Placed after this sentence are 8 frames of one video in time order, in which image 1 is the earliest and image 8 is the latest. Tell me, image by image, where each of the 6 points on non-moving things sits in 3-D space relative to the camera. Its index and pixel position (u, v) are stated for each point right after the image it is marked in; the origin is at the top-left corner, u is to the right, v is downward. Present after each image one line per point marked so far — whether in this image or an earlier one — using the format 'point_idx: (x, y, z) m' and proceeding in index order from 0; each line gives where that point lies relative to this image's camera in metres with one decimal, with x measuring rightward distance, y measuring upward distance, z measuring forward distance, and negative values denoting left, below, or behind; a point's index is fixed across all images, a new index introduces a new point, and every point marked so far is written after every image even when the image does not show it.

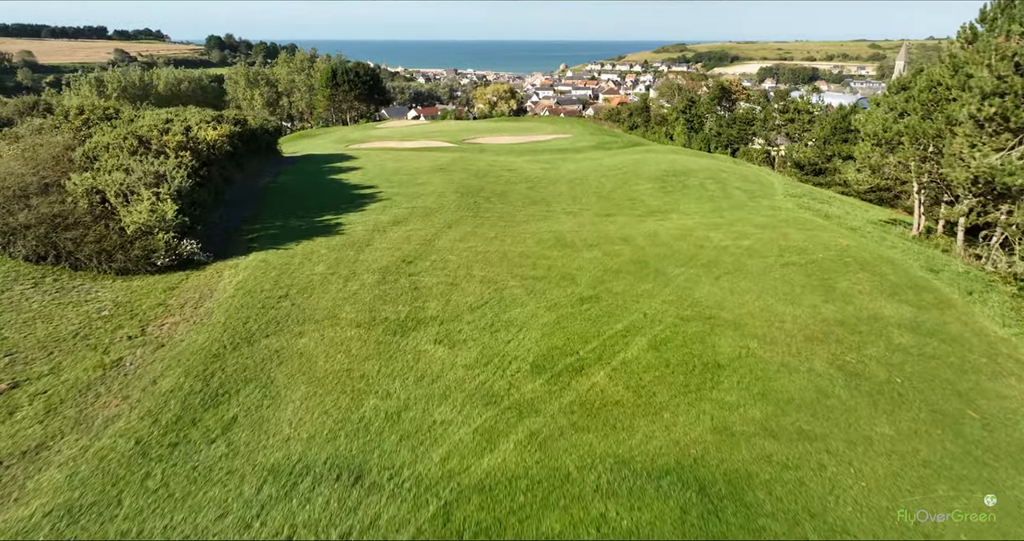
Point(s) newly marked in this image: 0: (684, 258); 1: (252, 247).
0: (+3.2, +0.2, +13.3) m
1: (-4.6, +0.4, +12.6) m
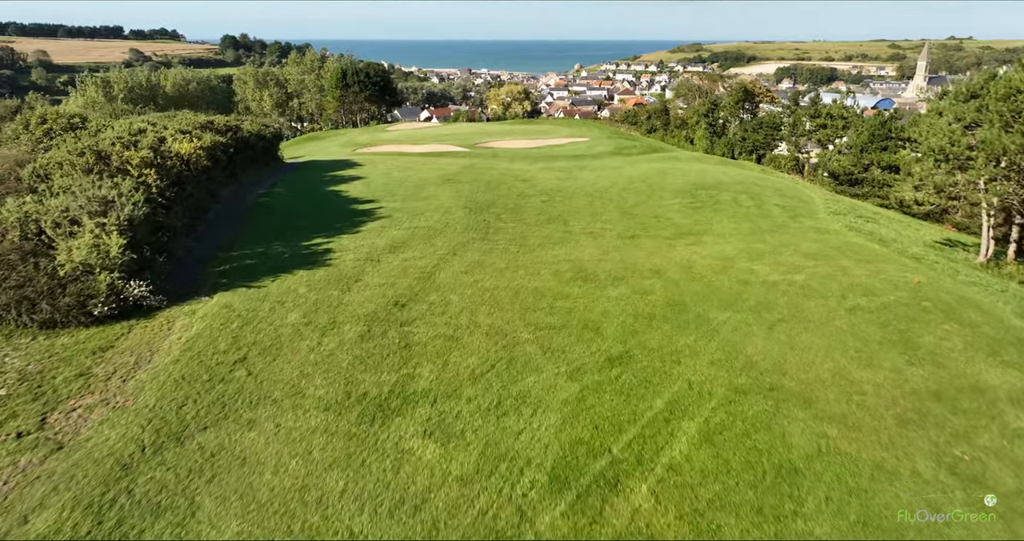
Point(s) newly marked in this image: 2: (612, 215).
0: (+3.4, -0.4, +11.3) m
1: (-4.5, -0.2, +10.7) m
2: (+2.7, +1.5, +19.4) m
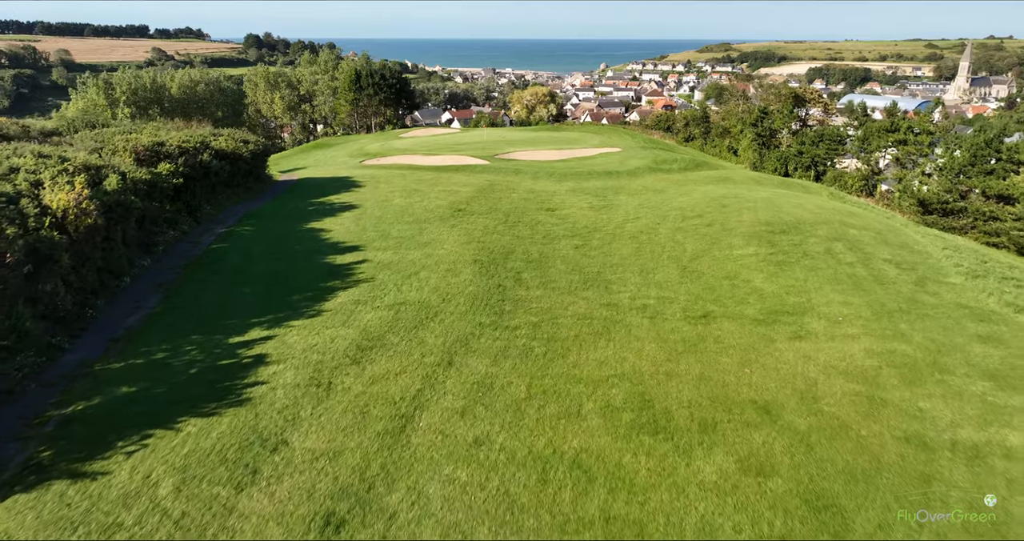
0: (+3.7, -2.0, +6.5) m
1: (-4.2, -1.7, +6.2) m
2: (+3.2, -0.1, +14.7) m
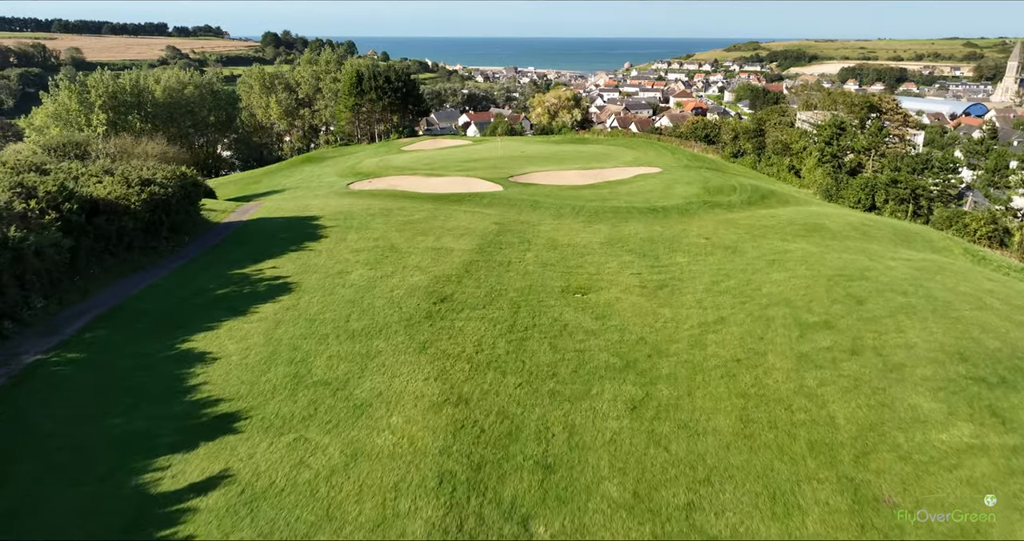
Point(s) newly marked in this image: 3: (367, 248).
0: (+3.4, -4.5, -1.1) m
1: (-4.5, -4.1, -1.1) m
2: (+3.2, -2.6, +7.1) m
3: (-3.9, +0.6, +18.9) m
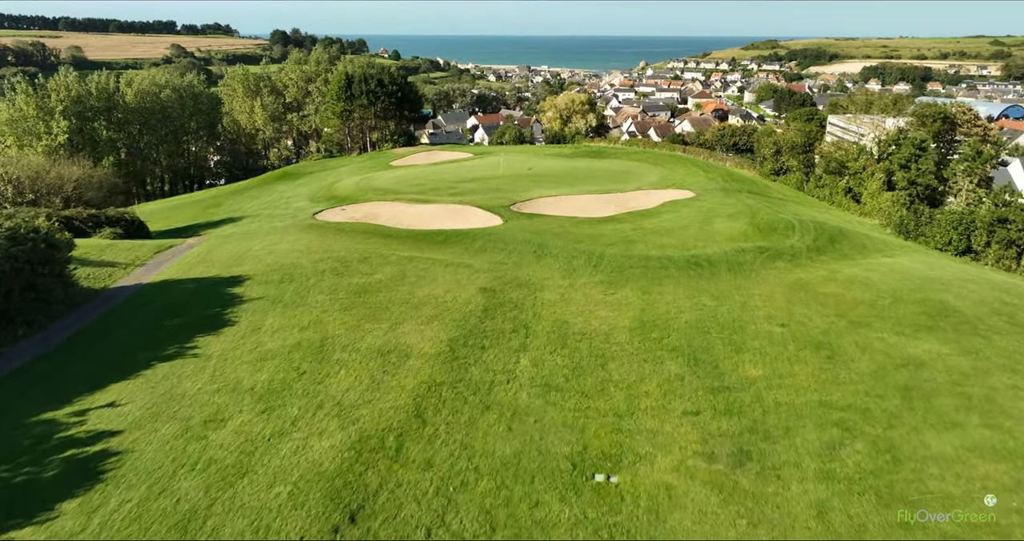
0: (+2.8, -6.7, -7.5) m
1: (-5.1, -6.2, -7.4) m
2: (+2.8, -4.7, +0.7) m
3: (-4.1, -1.5, +12.6) m
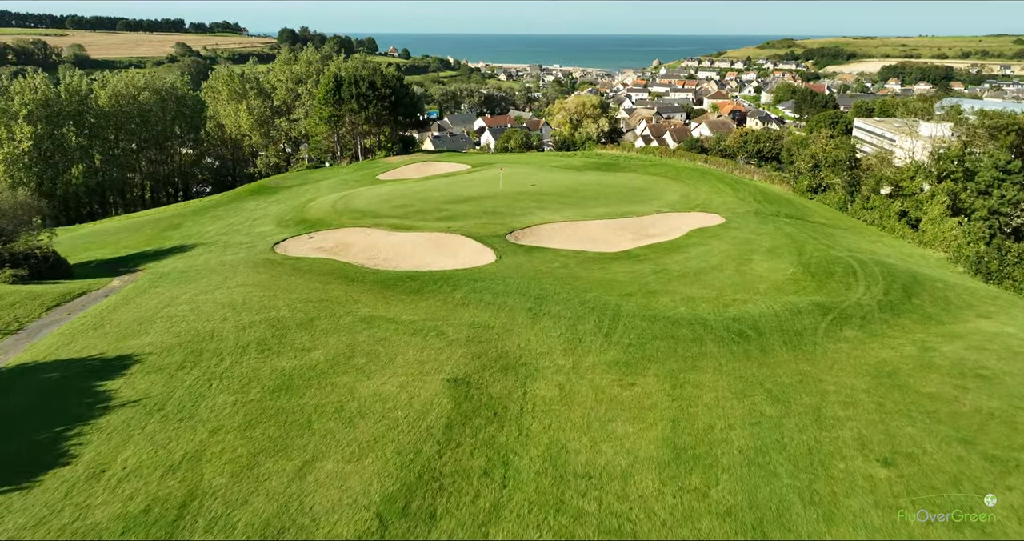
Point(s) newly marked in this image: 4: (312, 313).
0: (+2.0, -8.3, -12.3) m
1: (-5.9, -7.8, -12.1) m
2: (+2.1, -6.3, -4.1) m
3: (-4.6, -3.0, +7.9) m
4: (-4.8, -1.0, +16.9) m
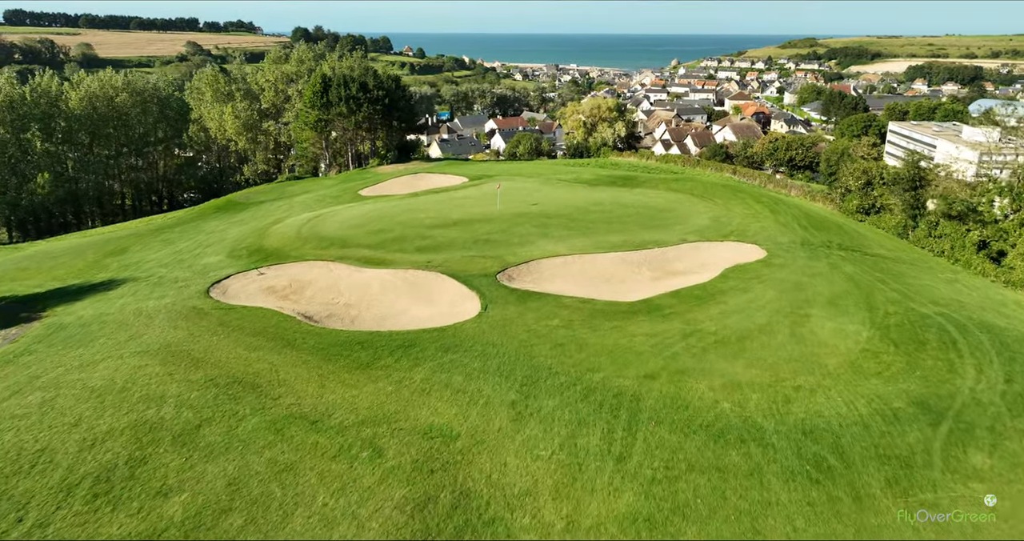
0: (+0.9, -9.7, -17.3) m
1: (-7.0, -9.2, -16.9) m
2: (+1.2, -7.7, -9.1) m
3: (-5.2, -4.4, +3.1) m
4: (-5.2, -2.4, +12.1) m
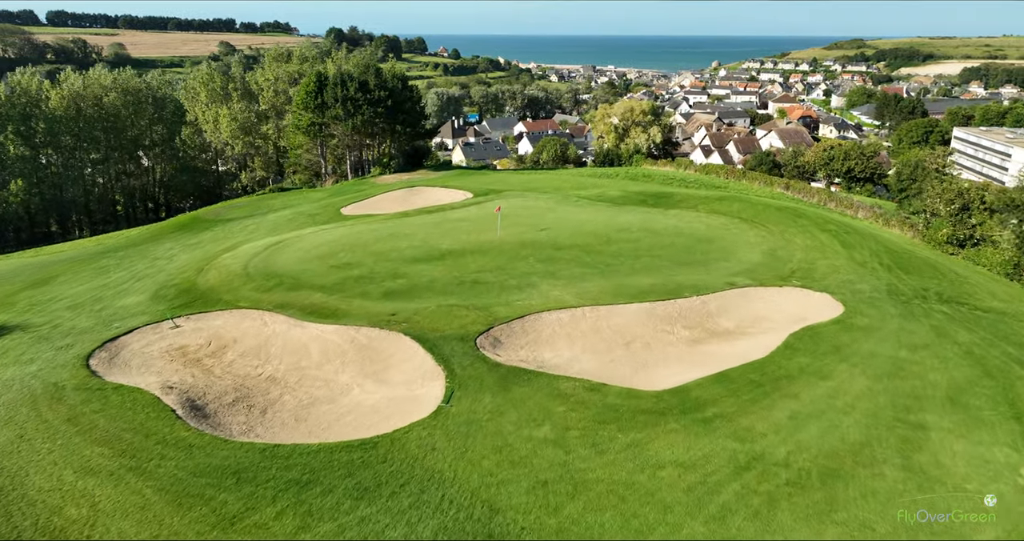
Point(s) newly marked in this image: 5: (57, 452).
0: (-1.5, -11.0, -22.8) m
1: (-9.3, -10.3, -22.0) m
2: (-0.8, -9.0, -14.7) m
3: (-6.5, -5.6, -2.2) m
4: (-6.0, -3.7, +6.8) m
5: (-7.2, -2.8, +11.2) m
